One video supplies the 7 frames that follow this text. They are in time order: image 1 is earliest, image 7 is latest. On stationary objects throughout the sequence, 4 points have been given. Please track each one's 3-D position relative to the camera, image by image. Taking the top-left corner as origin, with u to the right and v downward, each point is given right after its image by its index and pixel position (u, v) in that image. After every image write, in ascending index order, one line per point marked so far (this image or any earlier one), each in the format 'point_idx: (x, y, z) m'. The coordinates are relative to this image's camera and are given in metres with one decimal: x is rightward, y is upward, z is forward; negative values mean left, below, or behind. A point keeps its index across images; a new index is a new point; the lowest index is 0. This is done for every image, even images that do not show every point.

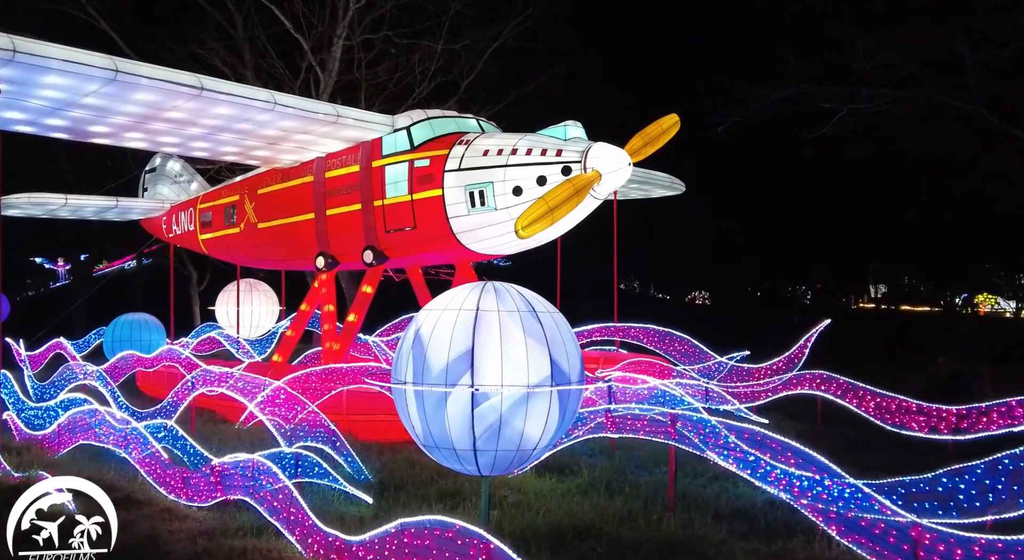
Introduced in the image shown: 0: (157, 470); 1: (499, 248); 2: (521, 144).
0: (-2.8, -1.5, +6.4) m
1: (-0.2, +0.4, +9.5) m
2: (+0.1, +1.5, +9.0) m
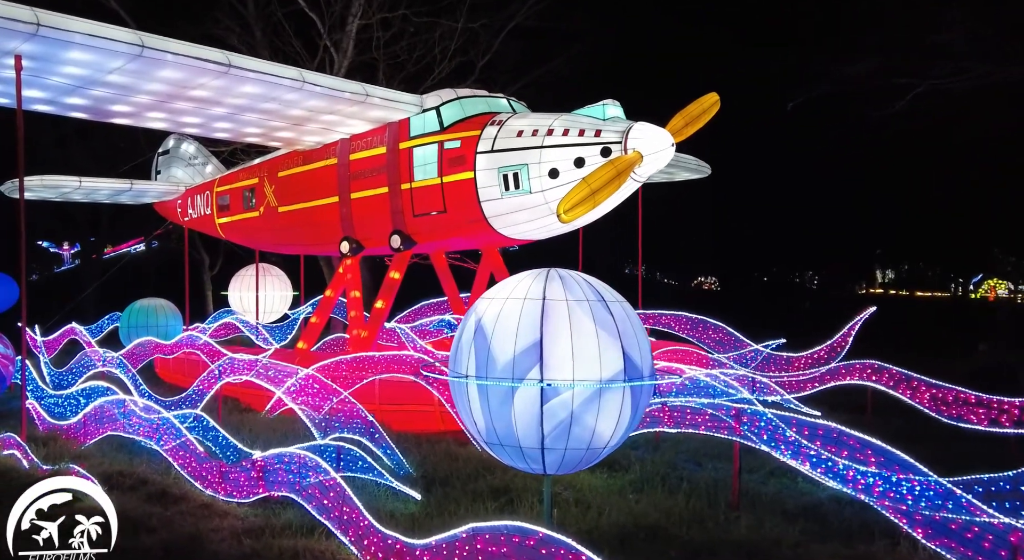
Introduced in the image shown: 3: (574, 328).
0: (-2.4, -1.4, +6.1) m
1: (+0.2, +0.5, +9.2) m
2: (+0.5, +1.6, +8.7) m
3: (+0.3, -0.3, +4.3) m
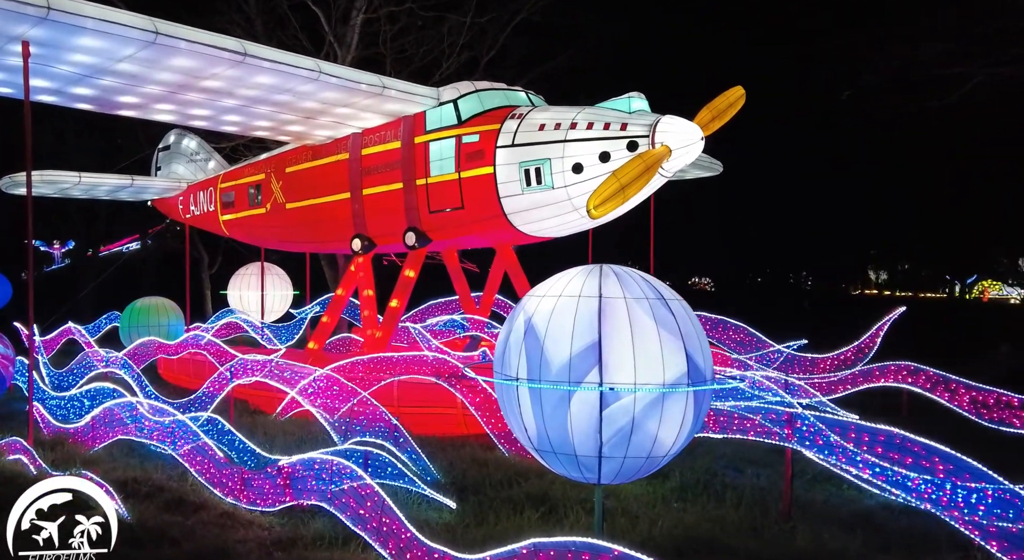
0: (-2.1, -1.3, +5.8) m
1: (+0.4, +0.5, +9.0) m
2: (+0.7, +1.7, +8.4) m
3: (+0.6, -0.2, +4.0) m
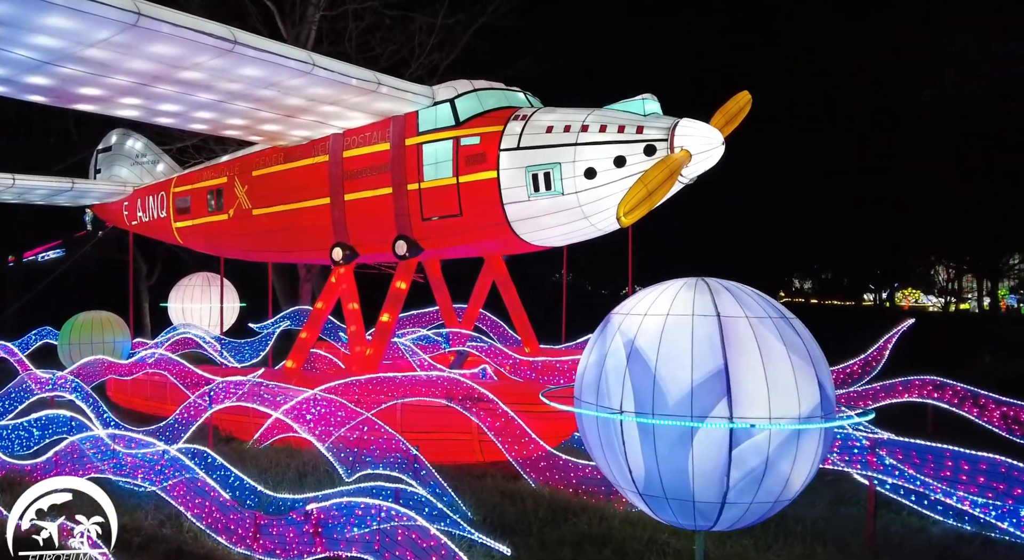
0: (-1.8, -1.4, +5.0) m
1: (+0.5, +0.4, +8.4) m
2: (+0.8, +1.5, +7.9) m
3: (+1.1, -0.3, +3.5) m
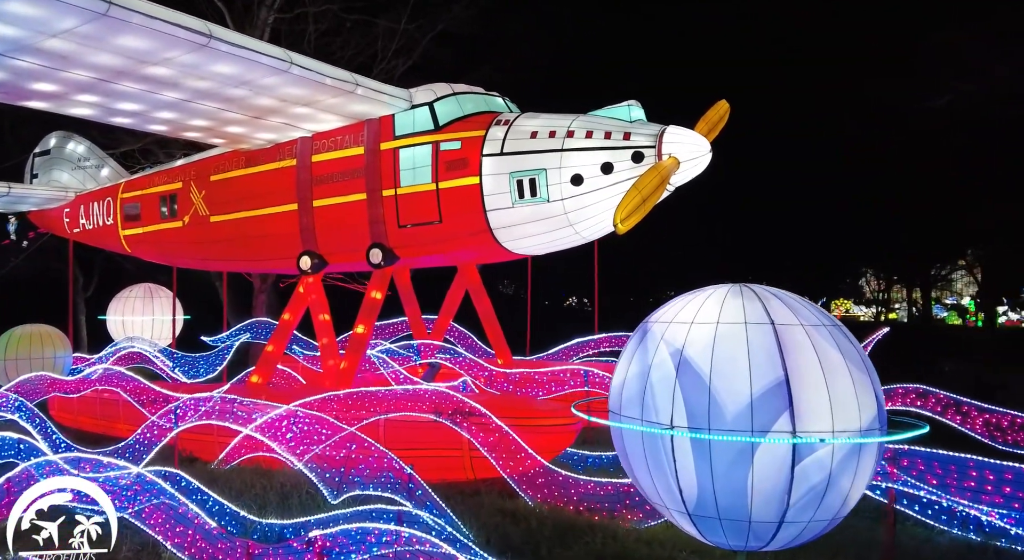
0: (-1.8, -1.5, +4.6) m
1: (+0.3, +0.3, +8.2) m
2: (+0.6, +1.5, +7.7) m
3: (+1.2, -0.3, +3.3) m
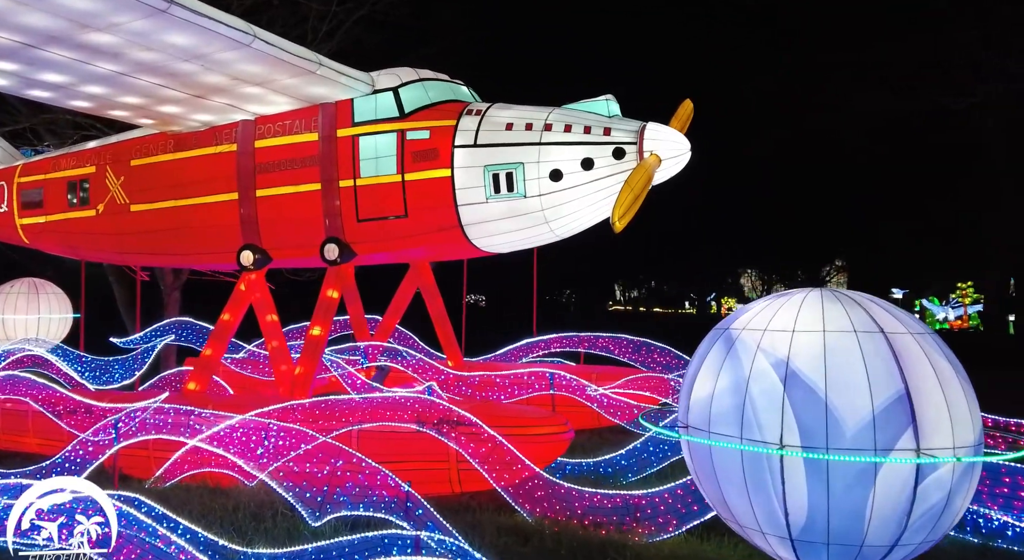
0: (-1.6, -1.5, +4.0) m
1: (0.0, +0.3, +7.8) m
2: (+0.4, +1.5, +7.4) m
3: (+1.6, -0.4, +3.1) m
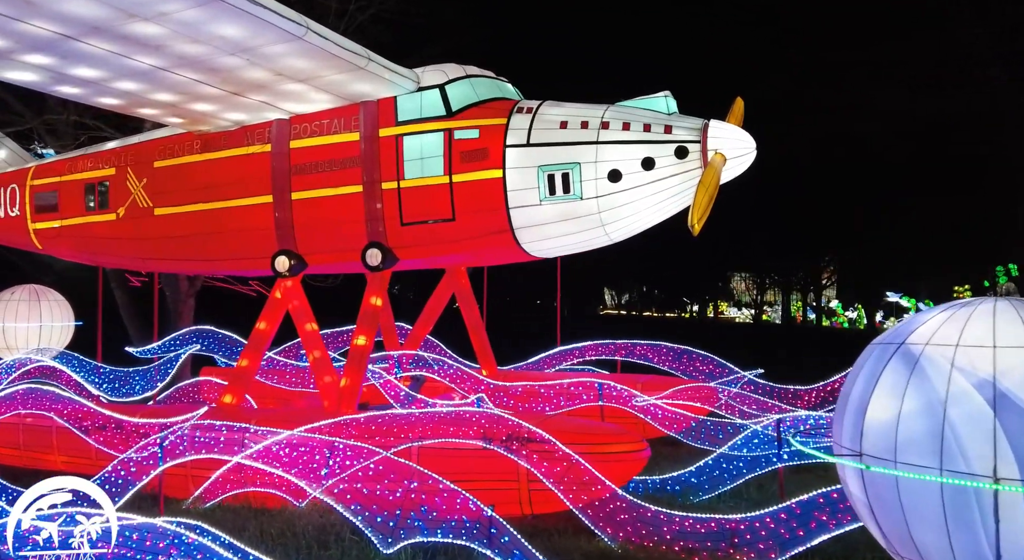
0: (-1.0, -1.5, +3.6) m
1: (+0.4, +0.3, +7.5) m
2: (+0.8, +1.4, +7.1) m
3: (+2.2, -0.4, +2.8) m
